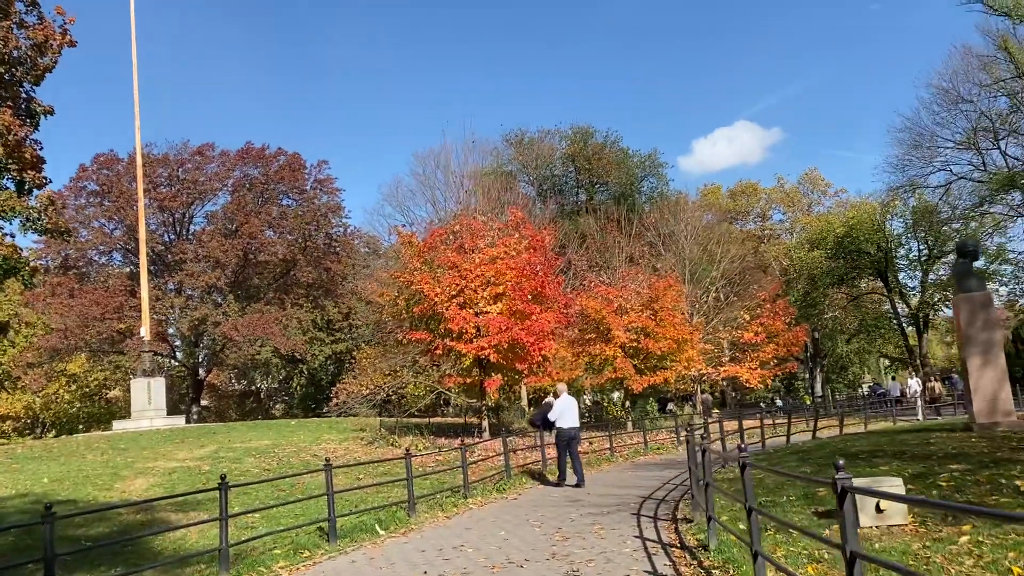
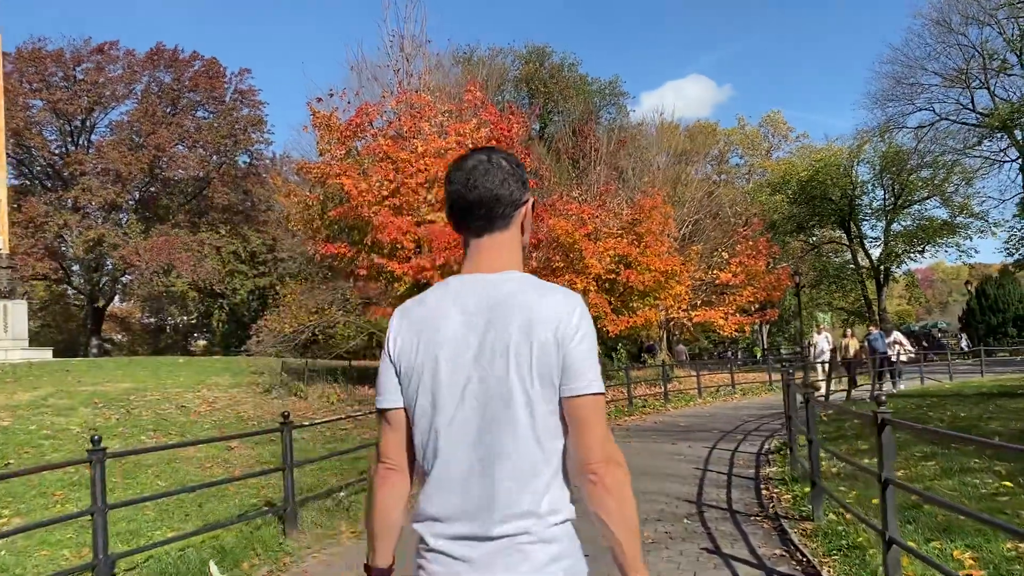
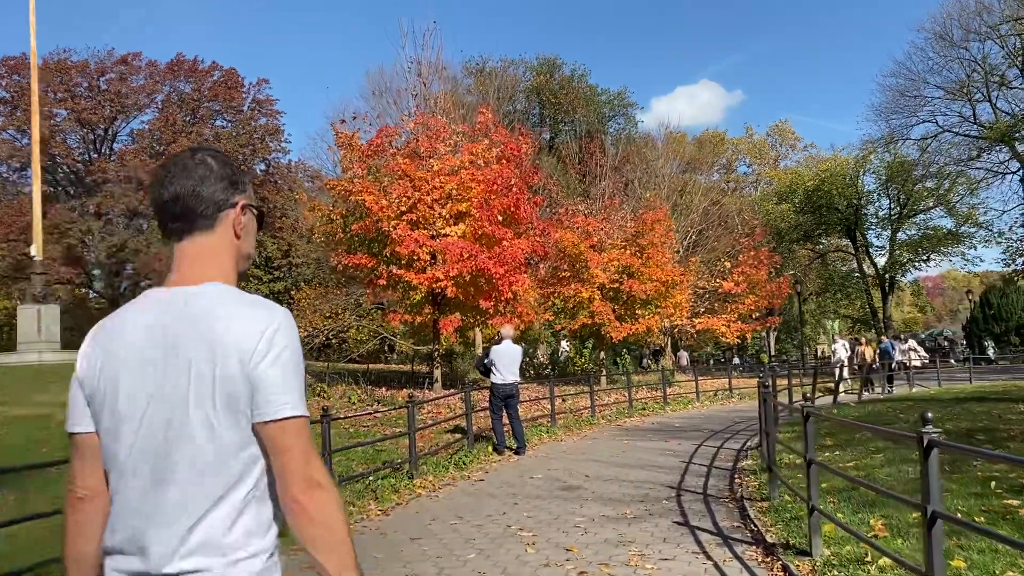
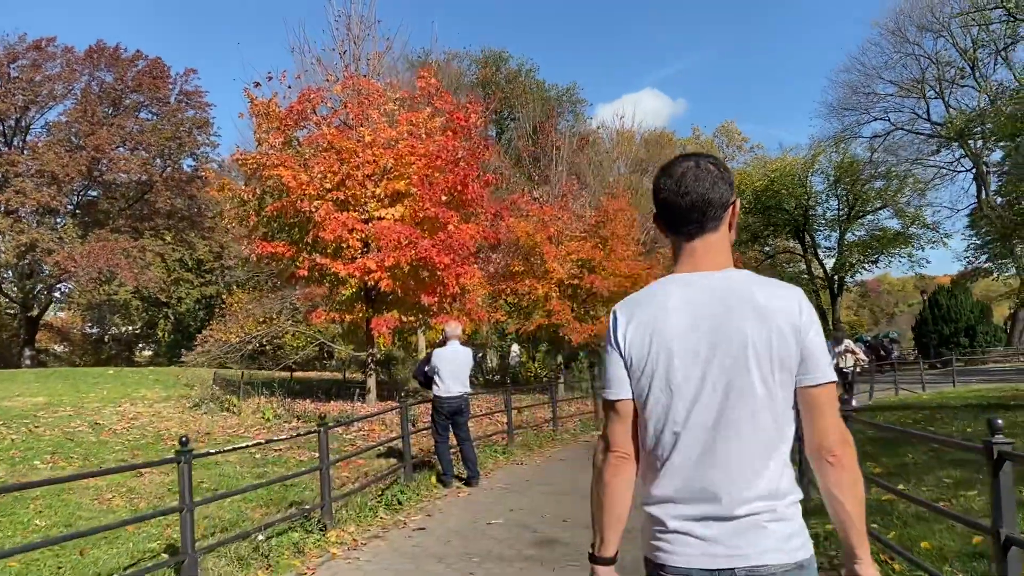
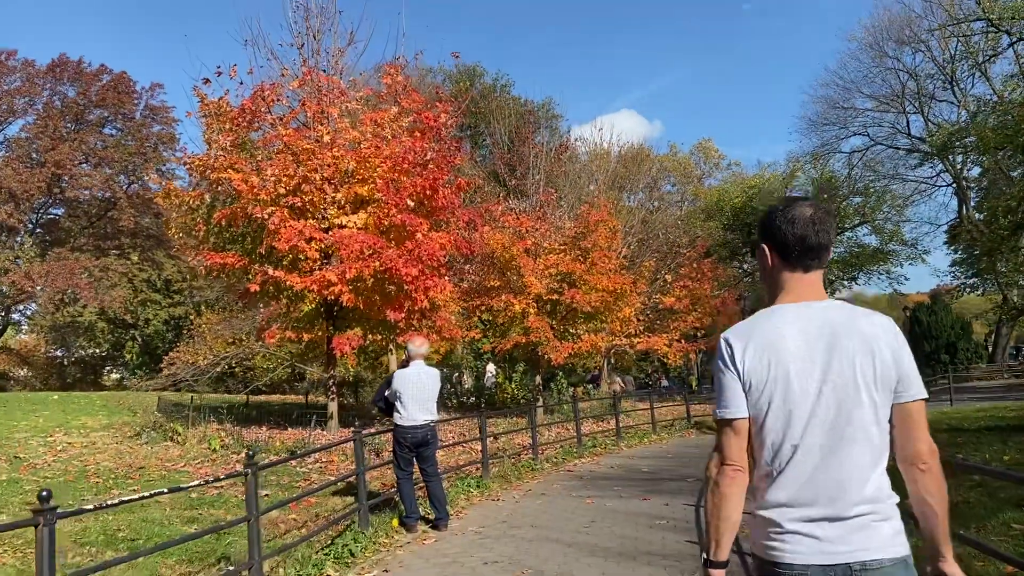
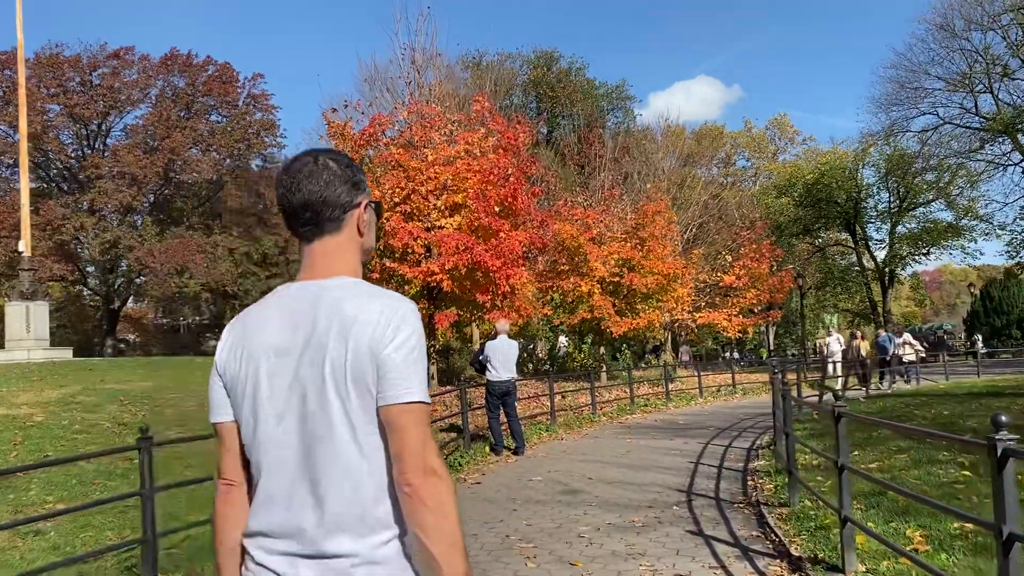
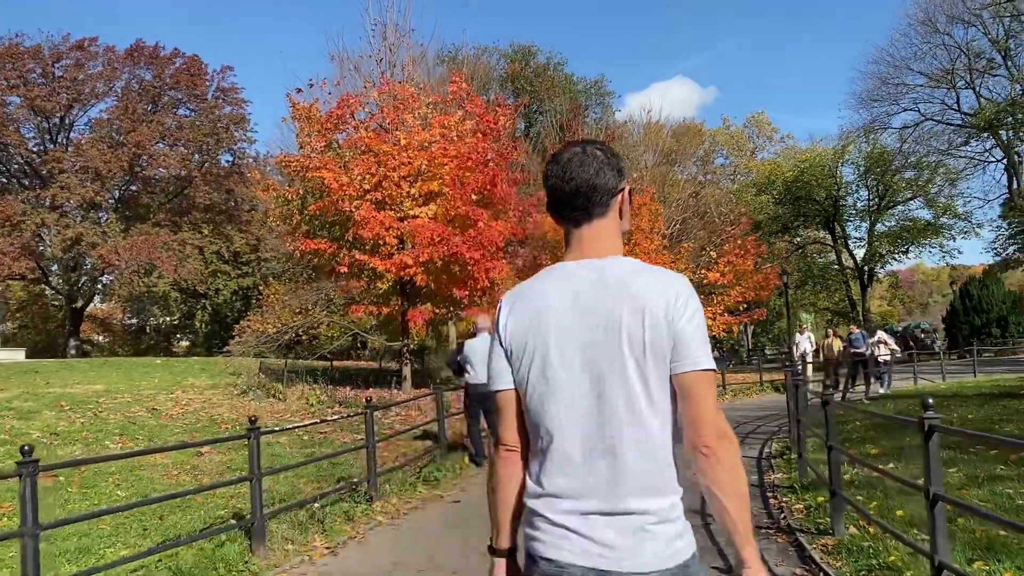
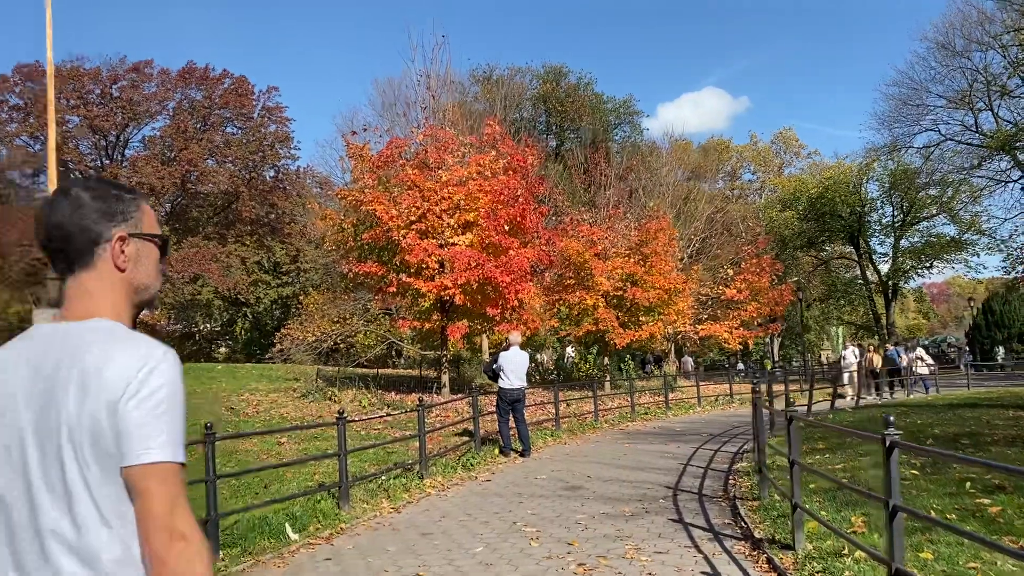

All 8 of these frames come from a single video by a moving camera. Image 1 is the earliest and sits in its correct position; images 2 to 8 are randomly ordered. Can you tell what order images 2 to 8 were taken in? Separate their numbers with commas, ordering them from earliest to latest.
8, 3, 6, 2, 7, 4, 5
